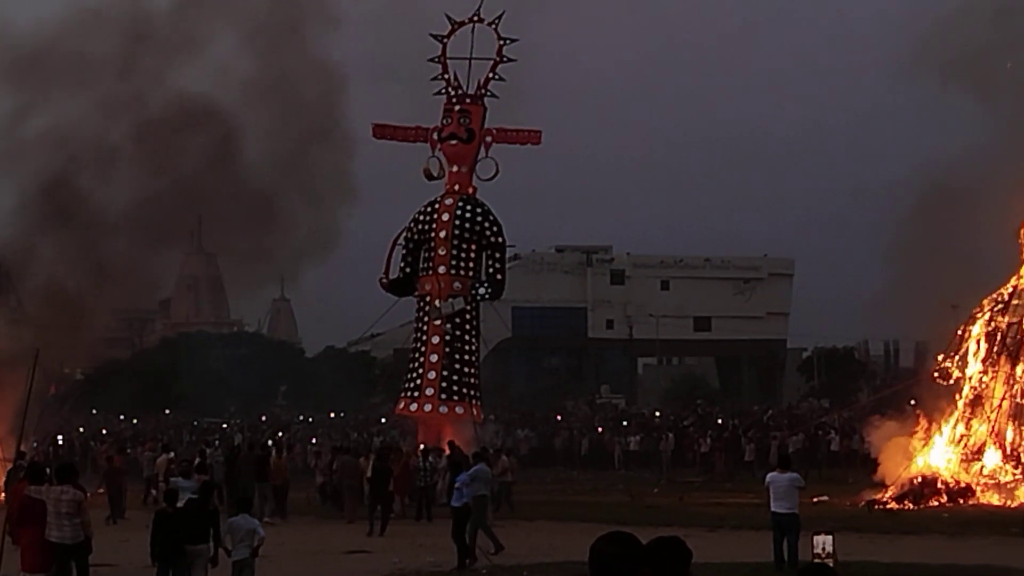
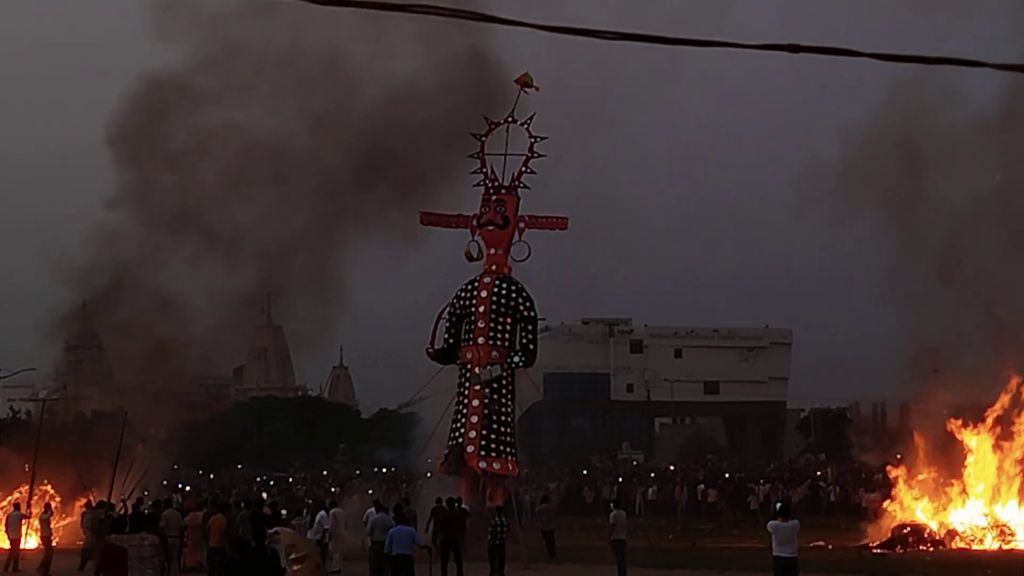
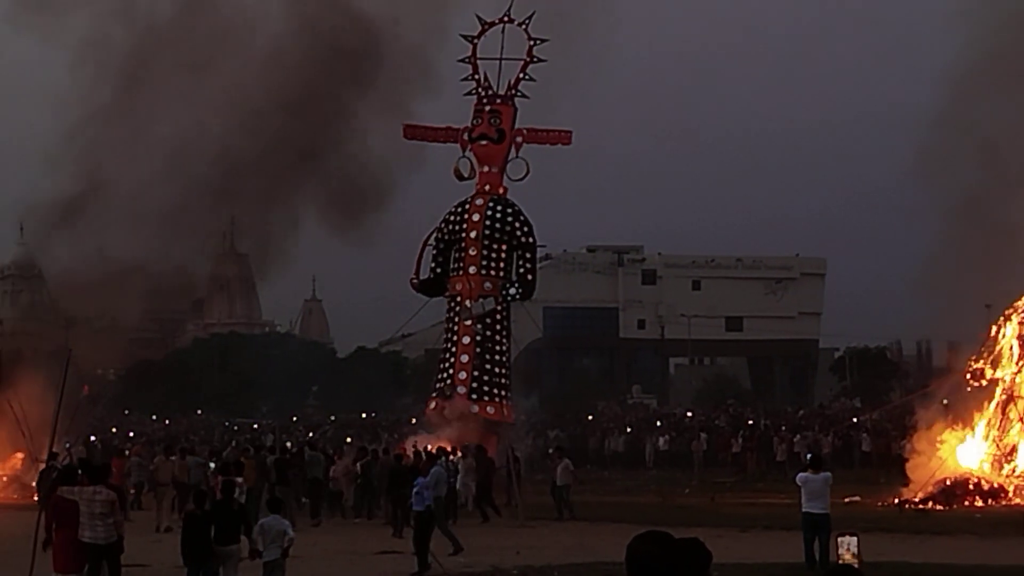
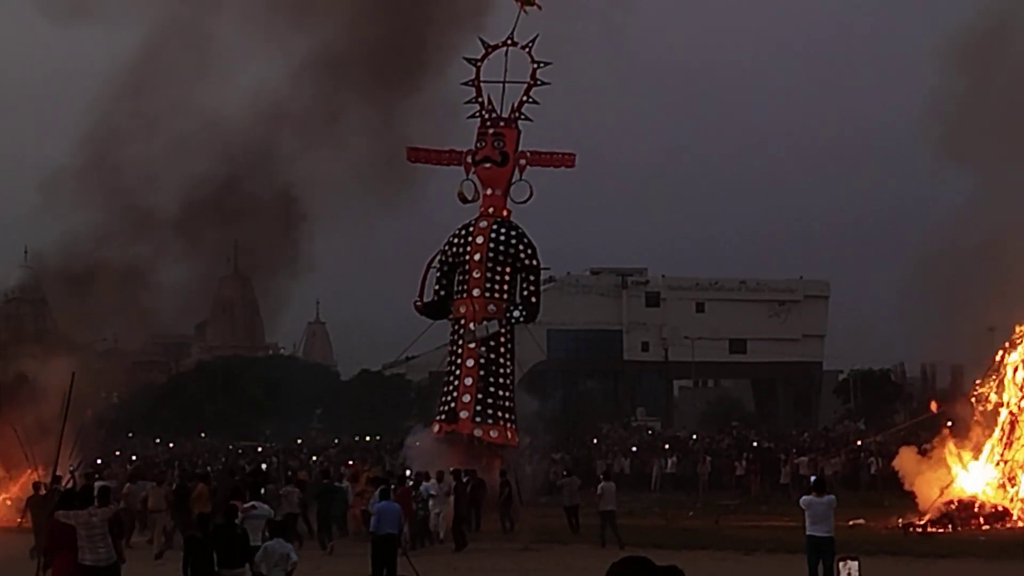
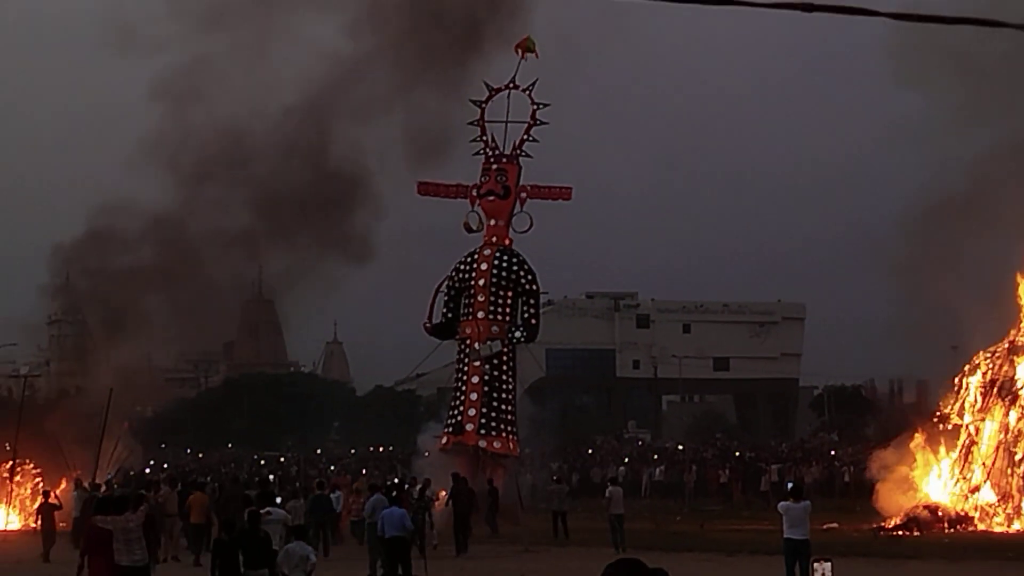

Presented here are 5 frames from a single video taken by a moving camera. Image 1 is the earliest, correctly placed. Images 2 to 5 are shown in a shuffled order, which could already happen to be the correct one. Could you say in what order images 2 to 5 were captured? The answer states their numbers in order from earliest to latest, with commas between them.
3, 4, 5, 2
